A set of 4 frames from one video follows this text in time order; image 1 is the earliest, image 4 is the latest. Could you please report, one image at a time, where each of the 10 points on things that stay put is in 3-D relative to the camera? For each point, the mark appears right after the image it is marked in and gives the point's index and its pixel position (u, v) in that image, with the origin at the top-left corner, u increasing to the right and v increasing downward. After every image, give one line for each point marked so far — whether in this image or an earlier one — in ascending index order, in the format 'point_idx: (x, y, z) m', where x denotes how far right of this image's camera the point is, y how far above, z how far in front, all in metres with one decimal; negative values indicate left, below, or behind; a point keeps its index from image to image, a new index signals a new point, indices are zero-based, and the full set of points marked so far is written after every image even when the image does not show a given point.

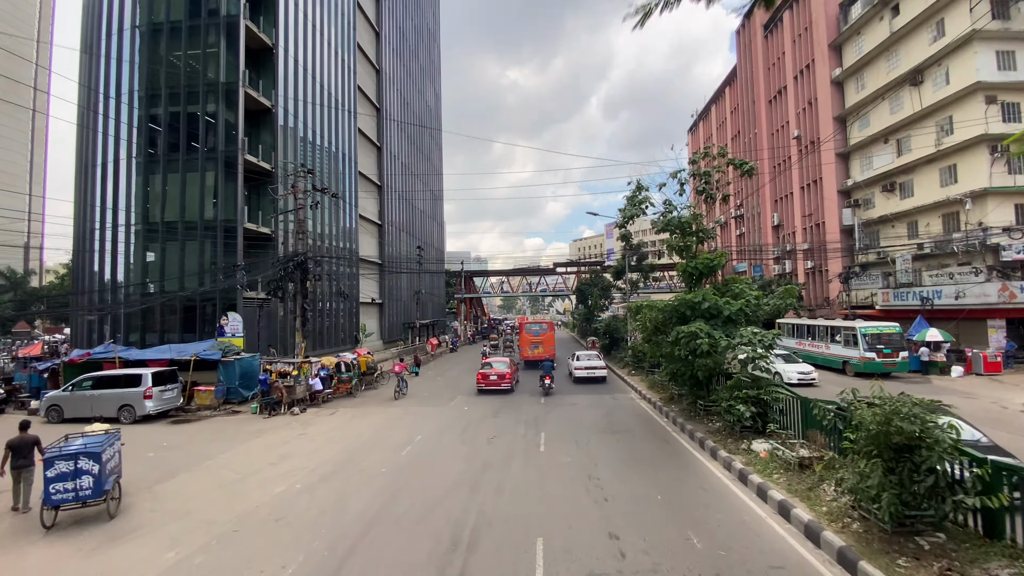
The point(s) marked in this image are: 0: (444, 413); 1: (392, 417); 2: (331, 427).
0: (-2.1, -3.9, +14.9) m
1: (-3.8, -4.0, +15.1) m
2: (-5.3, -4.0, +13.9) m
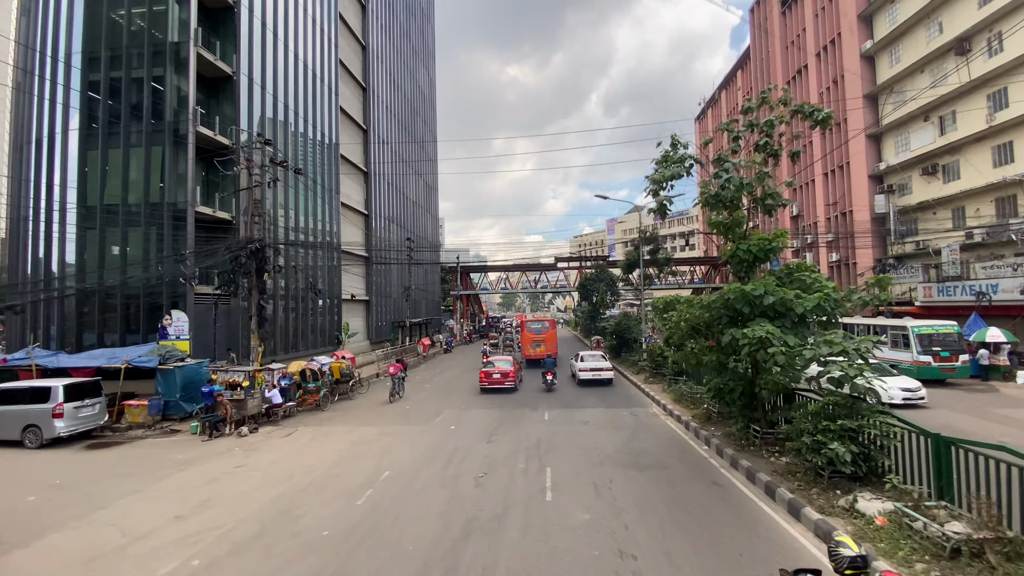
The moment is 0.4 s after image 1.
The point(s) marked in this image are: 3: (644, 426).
0: (-2.2, -3.7, +12.0) m
1: (-3.9, -3.8, +12.2) m
2: (-5.3, -3.8, +11.0) m
3: (+3.2, -3.4, +11.7) m
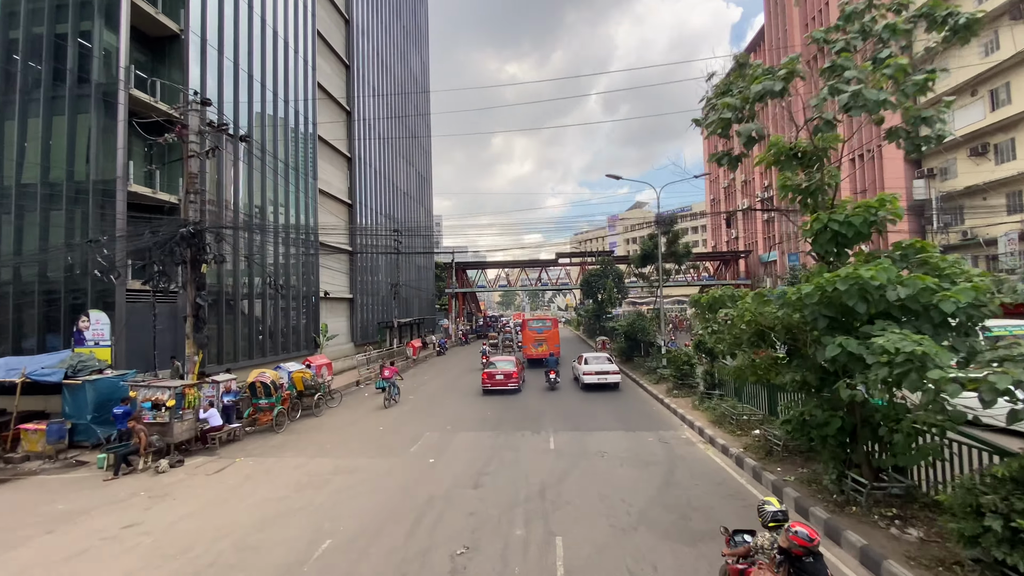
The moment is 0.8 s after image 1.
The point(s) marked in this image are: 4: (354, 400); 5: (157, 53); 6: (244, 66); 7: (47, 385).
0: (-2.3, -3.5, +9.2) m
1: (-3.9, -3.7, +9.4) m
2: (-5.4, -3.7, +8.2) m
3: (+3.1, -3.2, +8.9) m
4: (-5.7, -4.0, +17.3) m
5: (-12.3, +8.2, +16.7) m
6: (-10.9, +9.0, +19.5) m
7: (-10.8, -2.2, +11.2) m
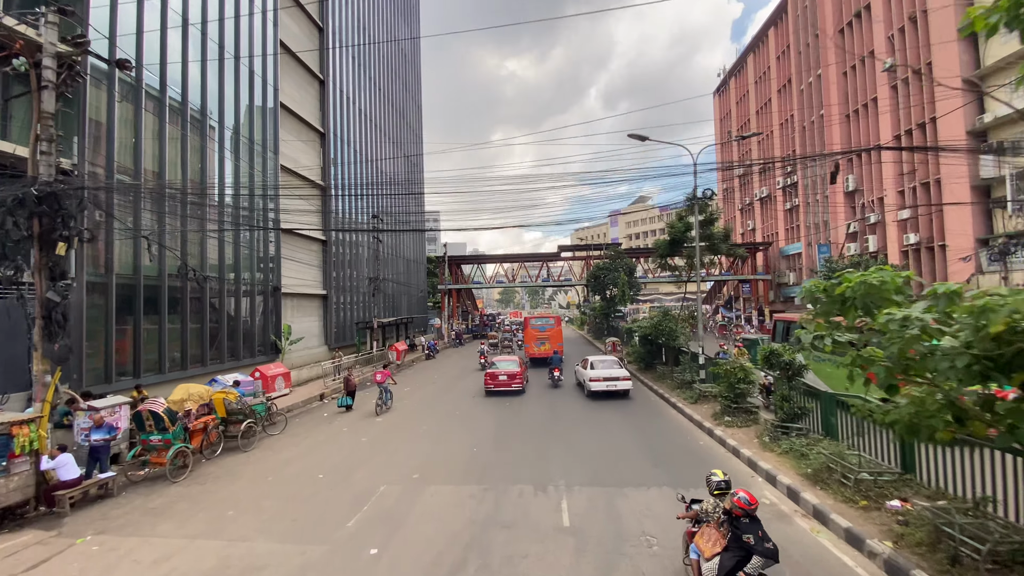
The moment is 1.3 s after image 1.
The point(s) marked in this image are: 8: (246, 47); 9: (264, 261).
0: (-2.4, -3.4, +5.6) m
1: (-4.1, -3.5, +5.8) m
2: (-5.5, -3.5, +4.6) m
3: (+3.0, -3.0, +5.3) m
4: (-5.8, -3.8, +13.6) m
5: (-12.4, +8.4, +13.1) m
6: (-11.1, +9.2, +15.9) m
7: (-10.9, -2.1, +7.5) m
8: (-10.7, +9.9, +19.6) m
9: (-10.1, +1.1, +19.6) m
